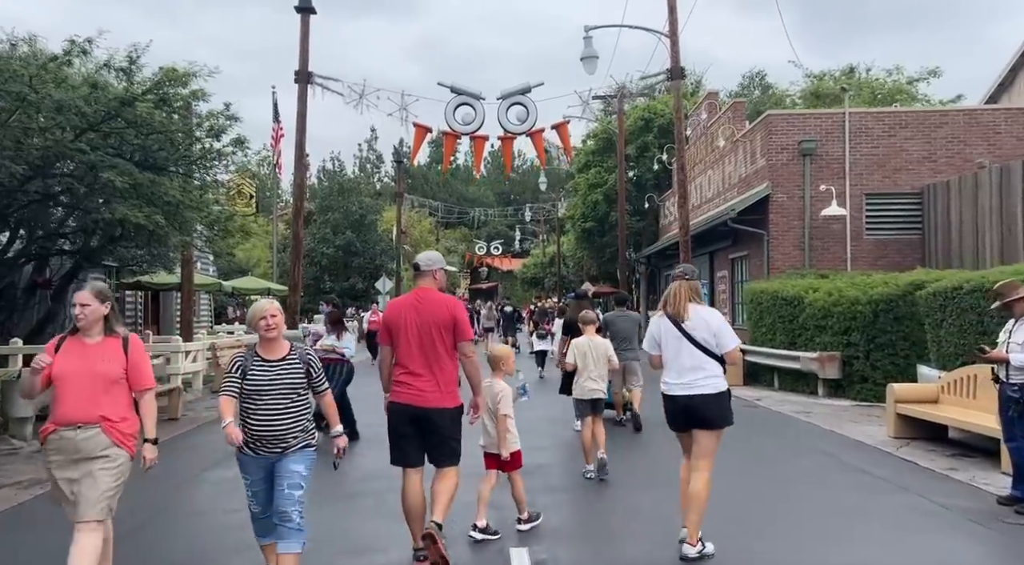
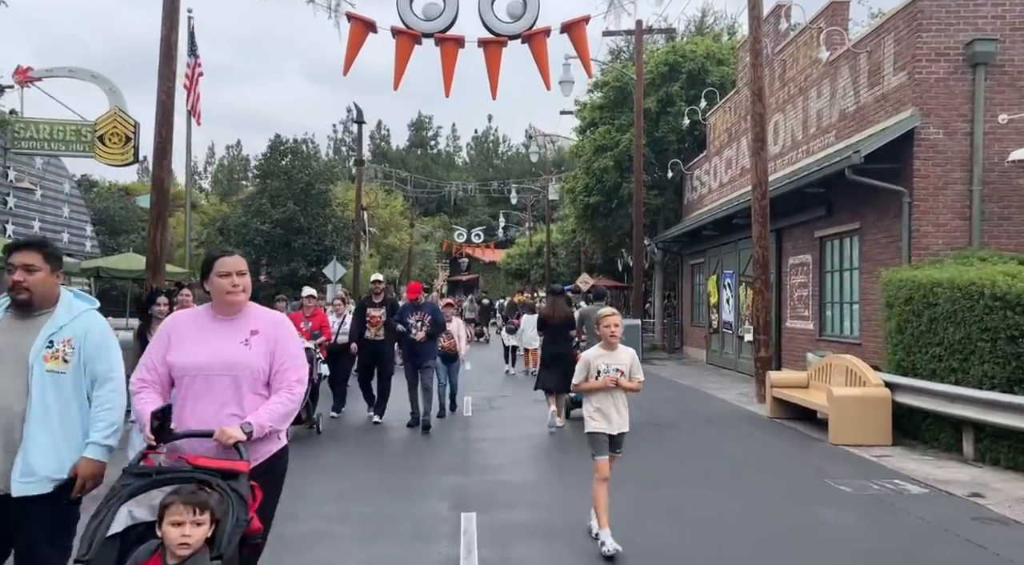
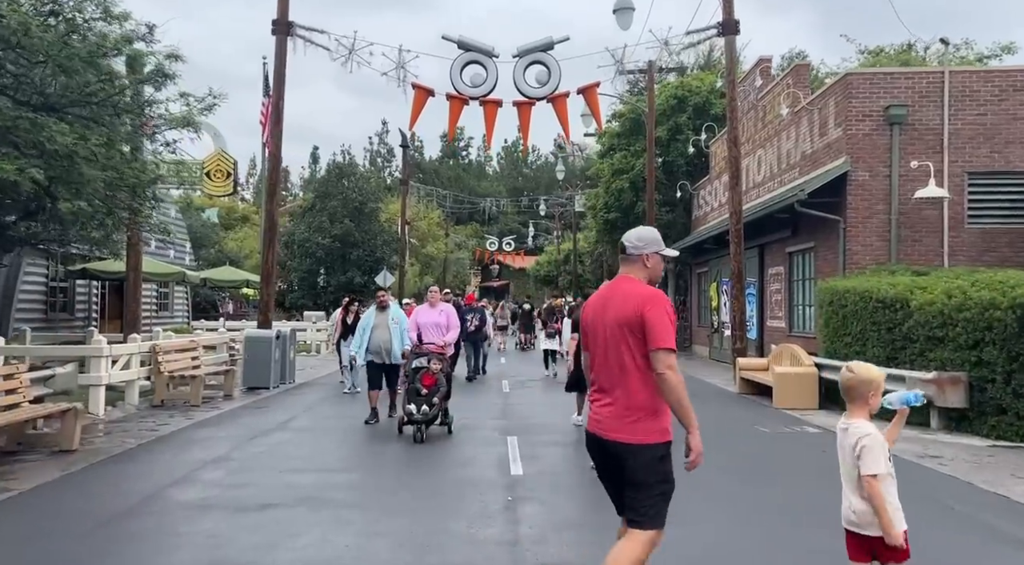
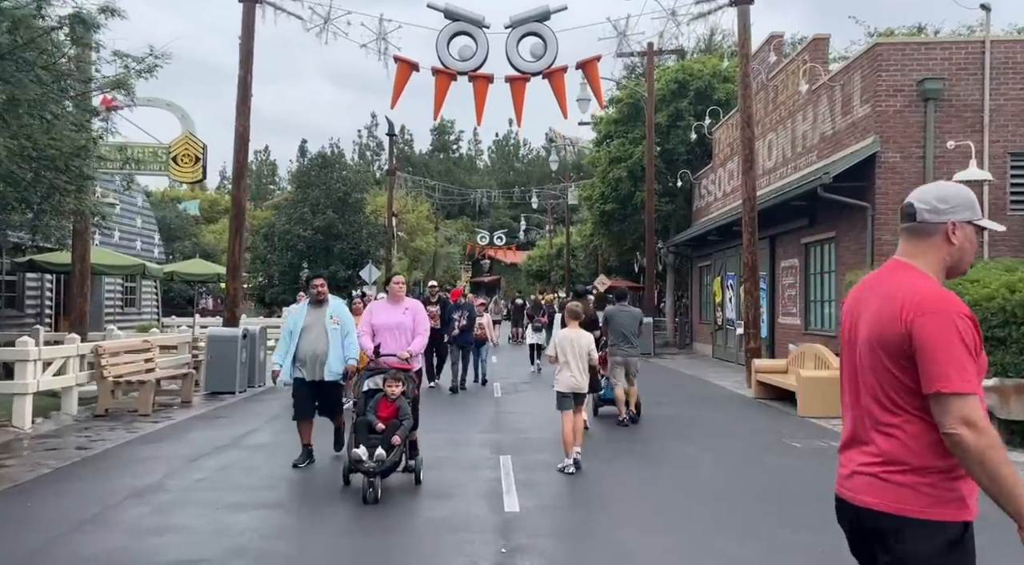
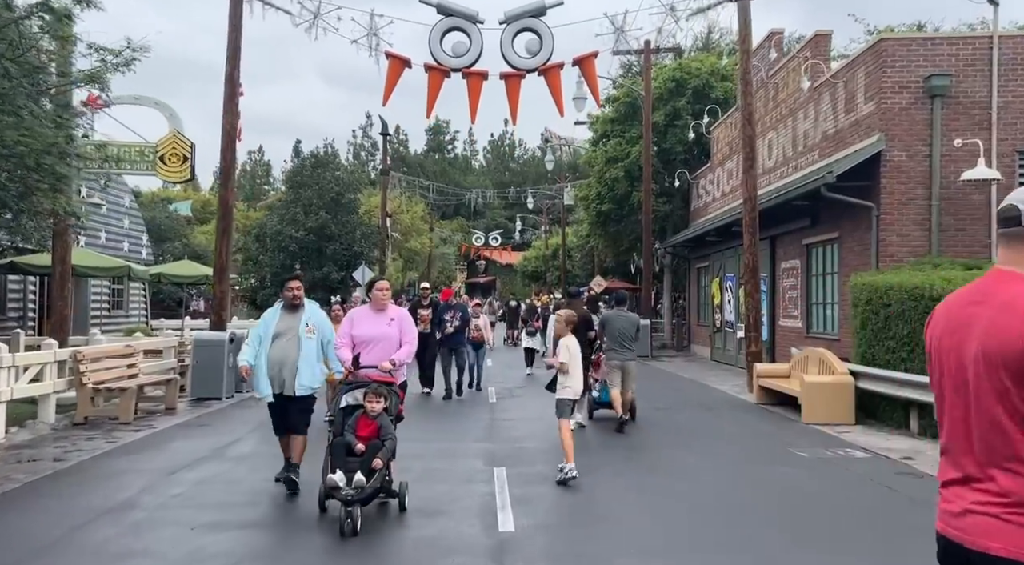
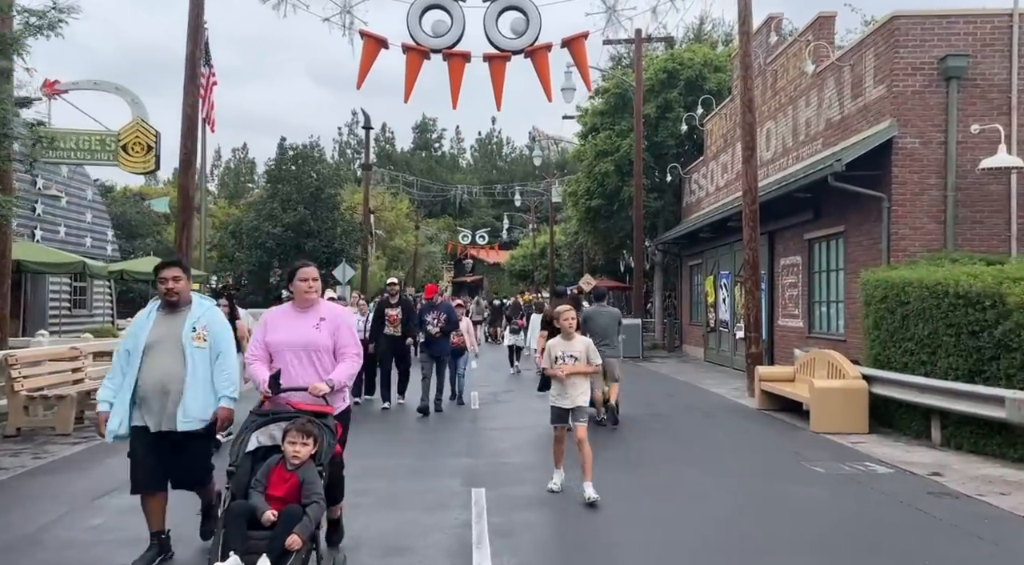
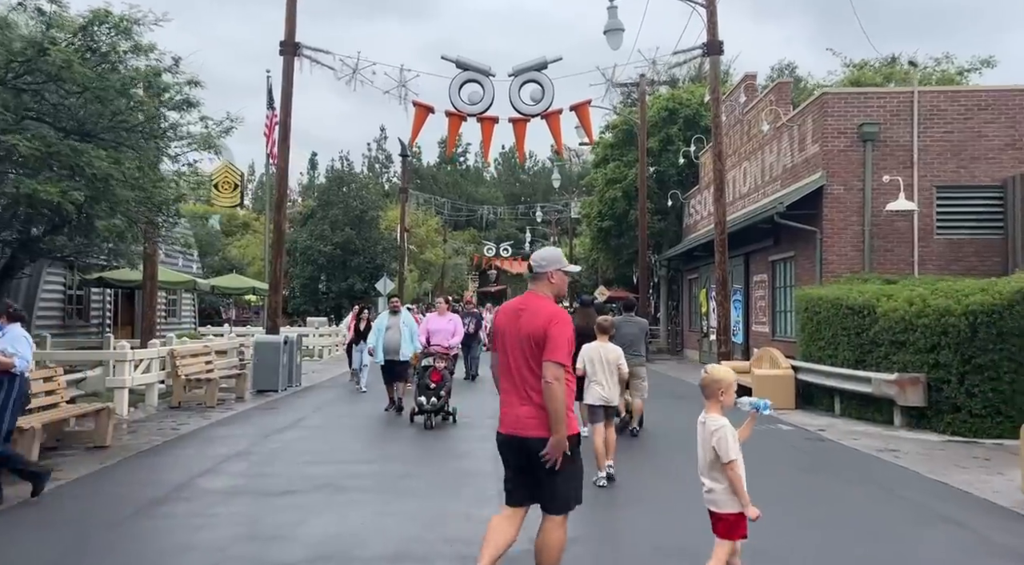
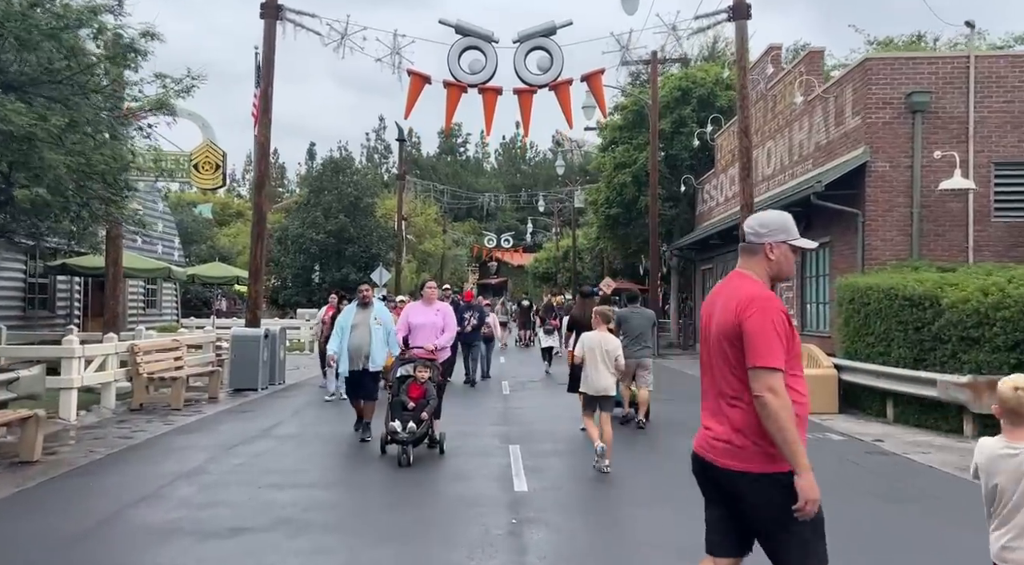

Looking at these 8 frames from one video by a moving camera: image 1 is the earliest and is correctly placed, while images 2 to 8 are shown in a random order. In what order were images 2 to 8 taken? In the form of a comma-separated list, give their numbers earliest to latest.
7, 3, 8, 4, 5, 6, 2
